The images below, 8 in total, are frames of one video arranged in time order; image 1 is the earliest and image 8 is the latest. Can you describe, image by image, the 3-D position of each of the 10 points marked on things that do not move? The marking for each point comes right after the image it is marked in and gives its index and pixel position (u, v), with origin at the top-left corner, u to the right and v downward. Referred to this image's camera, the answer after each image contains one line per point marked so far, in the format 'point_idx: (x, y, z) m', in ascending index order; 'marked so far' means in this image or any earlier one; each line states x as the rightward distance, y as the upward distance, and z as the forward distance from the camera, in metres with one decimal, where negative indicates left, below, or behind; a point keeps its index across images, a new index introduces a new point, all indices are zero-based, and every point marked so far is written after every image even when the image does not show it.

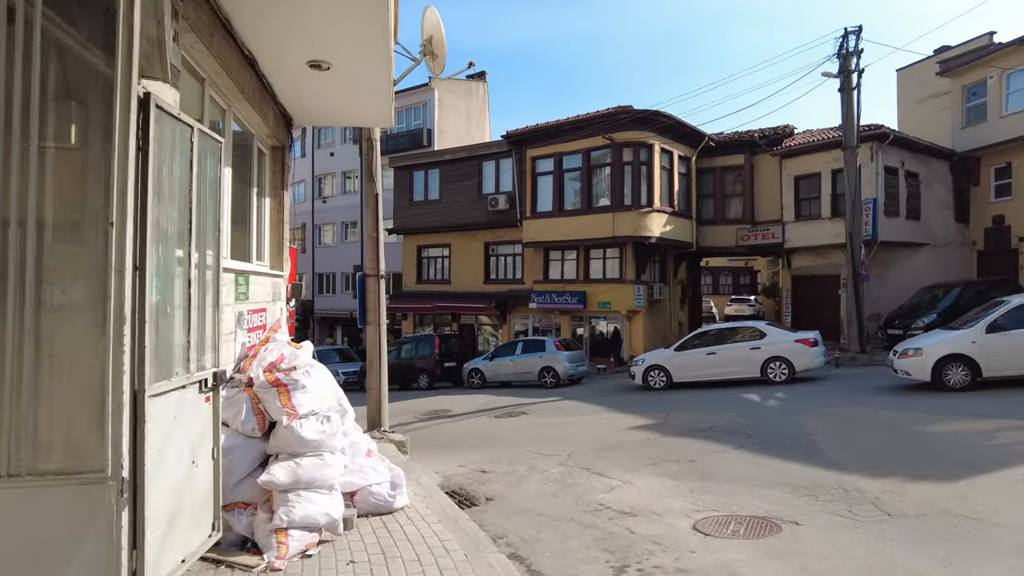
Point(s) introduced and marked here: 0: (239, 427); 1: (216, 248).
0: (-2.0, -1.0, +4.8) m
1: (-2.0, +0.3, +4.5) m
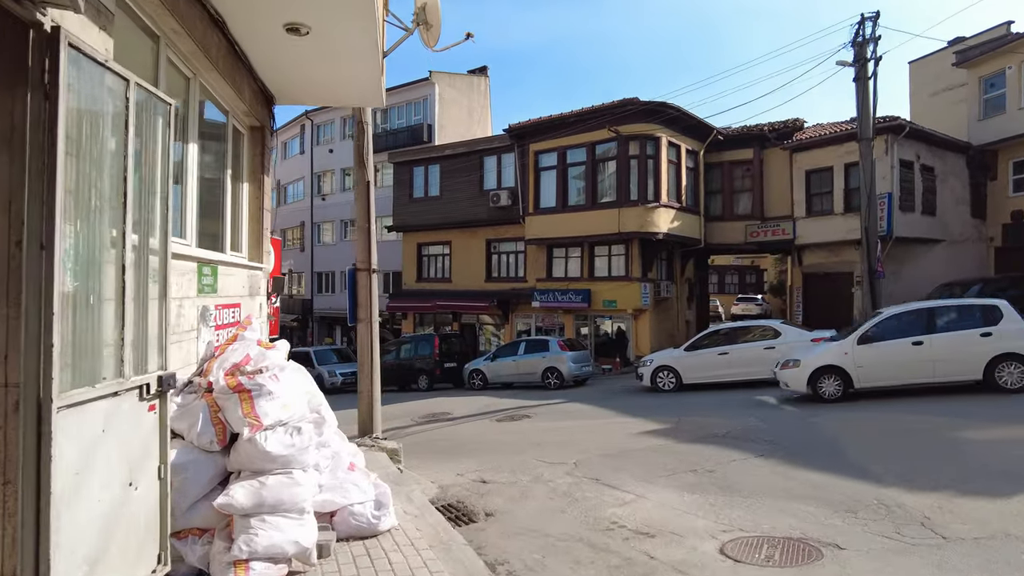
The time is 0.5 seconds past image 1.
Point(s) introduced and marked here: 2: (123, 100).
0: (-2.0, -0.9, +4.1) m
1: (-2.0, +0.3, +3.8) m
2: (-2.0, +0.9, +3.3) m
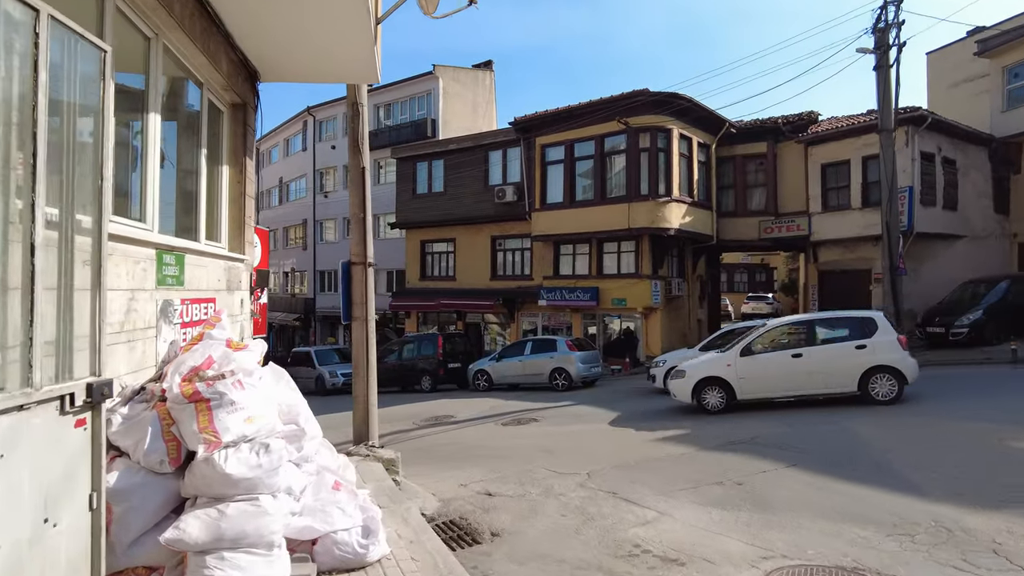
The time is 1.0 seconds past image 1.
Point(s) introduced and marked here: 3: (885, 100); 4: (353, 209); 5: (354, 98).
0: (-1.9, -0.9, +3.4) m
1: (-2.0, +0.4, +3.1) m
2: (-1.9, +1.0, +2.6) m
3: (+10.2, +5.2, +18.0) m
4: (-2.1, +1.0, +8.4) m
5: (-2.0, +2.5, +8.5) m
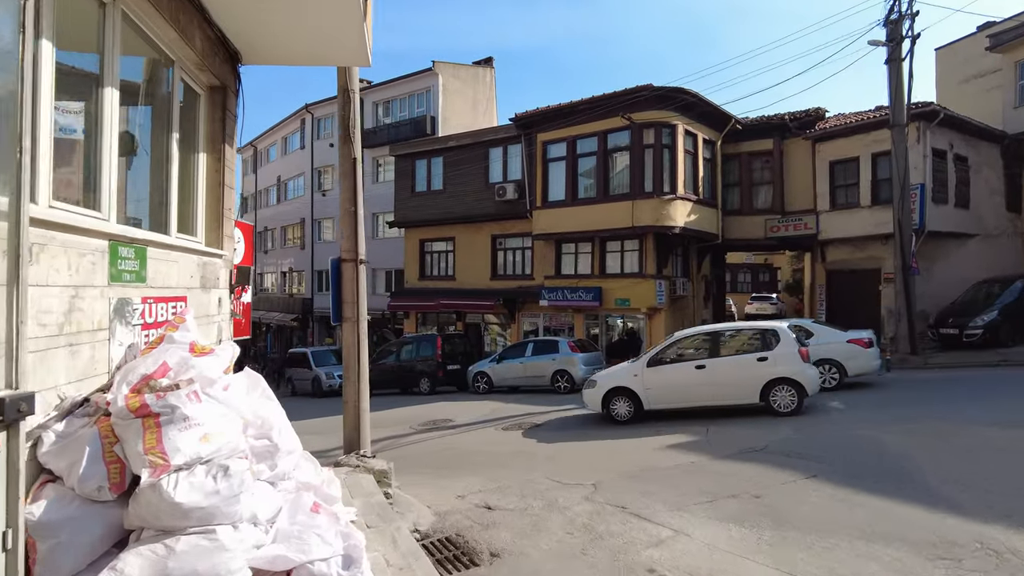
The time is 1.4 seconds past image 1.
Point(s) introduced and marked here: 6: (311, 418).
0: (-1.9, -0.9, +2.9) m
1: (-1.9, +0.4, +2.6) m
2: (-1.9, +1.0, +2.1) m
3: (+10.3, +5.2, +17.5) m
4: (-2.0, +1.0, +7.9) m
5: (-2.0, +2.5, +8.0) m
6: (-5.5, -3.6, +18.1) m
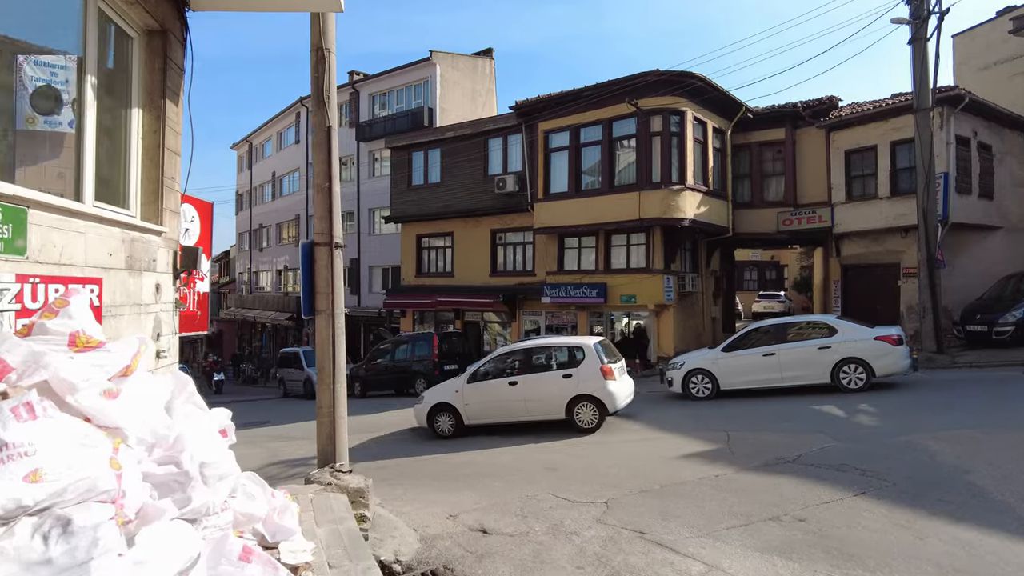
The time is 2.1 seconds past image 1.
0: (-1.9, -0.7, +1.8) m
1: (-2.0, +0.5, +1.5) m
2: (-1.9, +1.2, +1.1) m
3: (+10.3, +5.3, +16.4) m
4: (-2.1, +1.2, +6.9) m
5: (-2.0, +2.6, +7.0) m
6: (-5.5, -3.5, +17.0) m
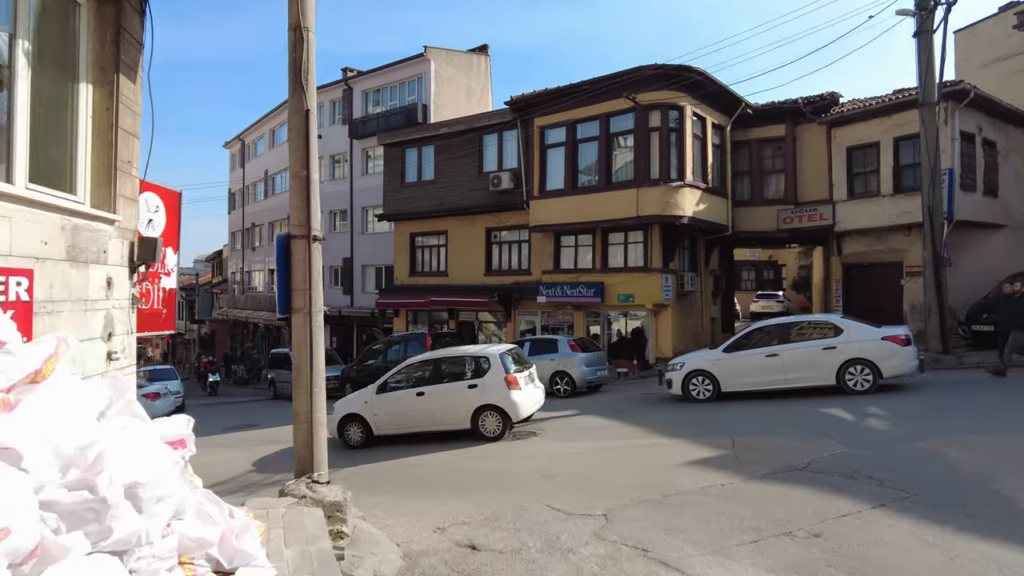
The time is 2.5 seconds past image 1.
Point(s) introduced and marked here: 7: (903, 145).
0: (-2.0, -0.7, +1.4) m
1: (-2.0, +0.6, +1.1) m
2: (-2.0, +1.2, +0.6) m
3: (+10.1, +5.3, +16.0) m
4: (-2.1, +1.2, +6.4) m
5: (-2.1, +2.6, +6.5) m
6: (-5.7, -3.4, +16.5) m
7: (+11.6, +4.2, +19.5) m
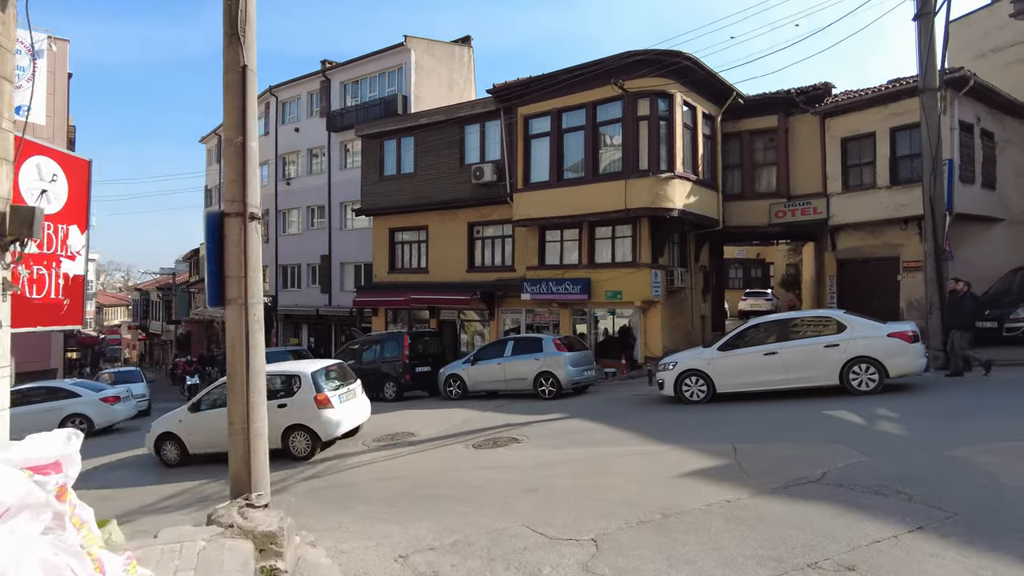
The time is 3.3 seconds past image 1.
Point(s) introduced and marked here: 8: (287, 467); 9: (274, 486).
0: (-2.1, -0.6, +0.4) m
1: (-2.1, +0.7, +0.1) m
2: (-2.1, +1.3, -0.4) m
3: (+9.7, +5.5, +15.3) m
4: (-2.4, +1.3, +5.4) m
5: (-2.4, +2.8, +5.5) m
6: (-6.1, -3.4, +15.5) m
7: (+11.1, +4.4, +18.8) m
8: (-3.8, -3.0, +11.0) m
9: (-3.5, -2.9, +9.7) m
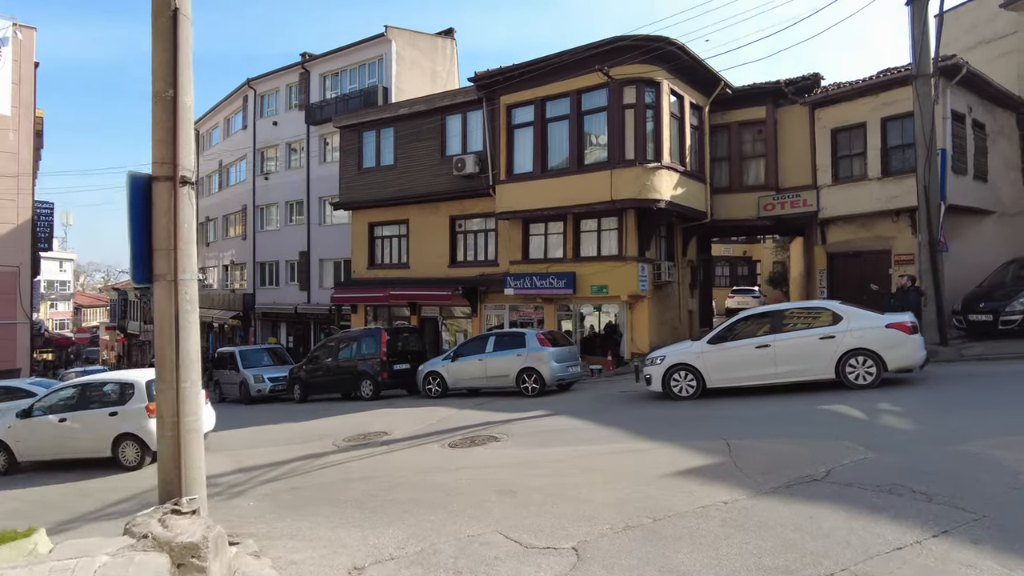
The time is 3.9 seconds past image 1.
0: (-2.2, -0.4, -0.3) m
1: (-2.2, +0.9, -0.6) m
2: (-2.2, +1.5, -1.1) m
3: (+9.3, +5.6, +14.8) m
4: (-2.6, +1.5, +4.7) m
5: (-2.6, +2.9, +4.8) m
6: (-6.5, -3.2, +14.7) m
7: (+10.6, +4.5, +18.4) m
8: (-4.1, -2.8, +10.3) m
9: (-3.8, -2.8, +9.0) m
